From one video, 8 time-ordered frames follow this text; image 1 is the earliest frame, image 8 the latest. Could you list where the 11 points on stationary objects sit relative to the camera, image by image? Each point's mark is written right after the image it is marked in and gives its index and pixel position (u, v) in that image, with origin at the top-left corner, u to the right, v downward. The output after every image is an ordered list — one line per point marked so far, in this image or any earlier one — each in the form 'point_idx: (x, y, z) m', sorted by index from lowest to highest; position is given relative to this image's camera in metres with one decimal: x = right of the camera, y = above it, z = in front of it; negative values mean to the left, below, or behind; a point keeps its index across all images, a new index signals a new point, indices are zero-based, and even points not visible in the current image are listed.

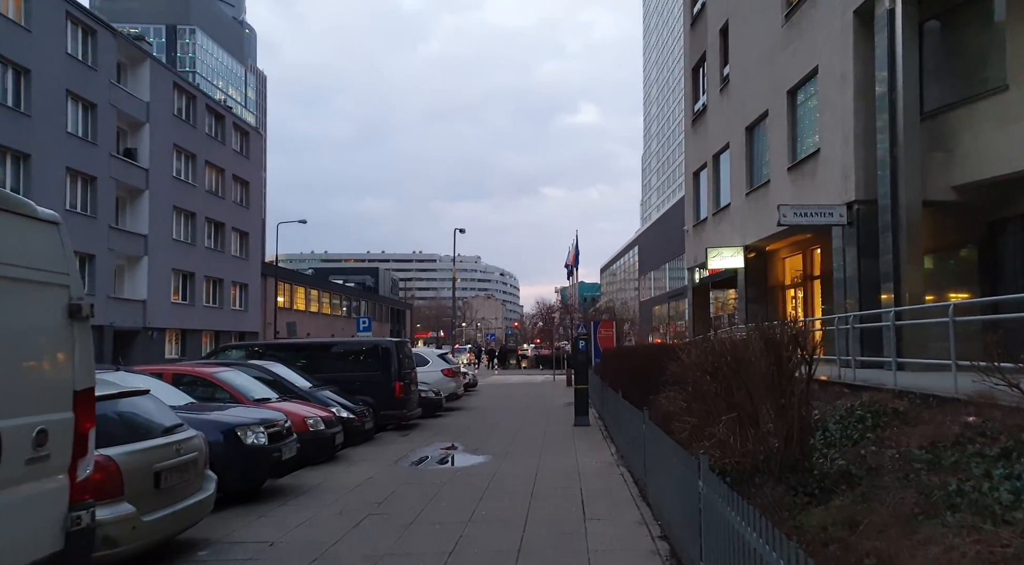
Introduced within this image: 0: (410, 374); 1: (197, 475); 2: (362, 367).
0: (-2.3, -2.1, +17.1) m
1: (-2.8, -1.7, +6.6) m
2: (-3.1, -1.9, +16.3) m
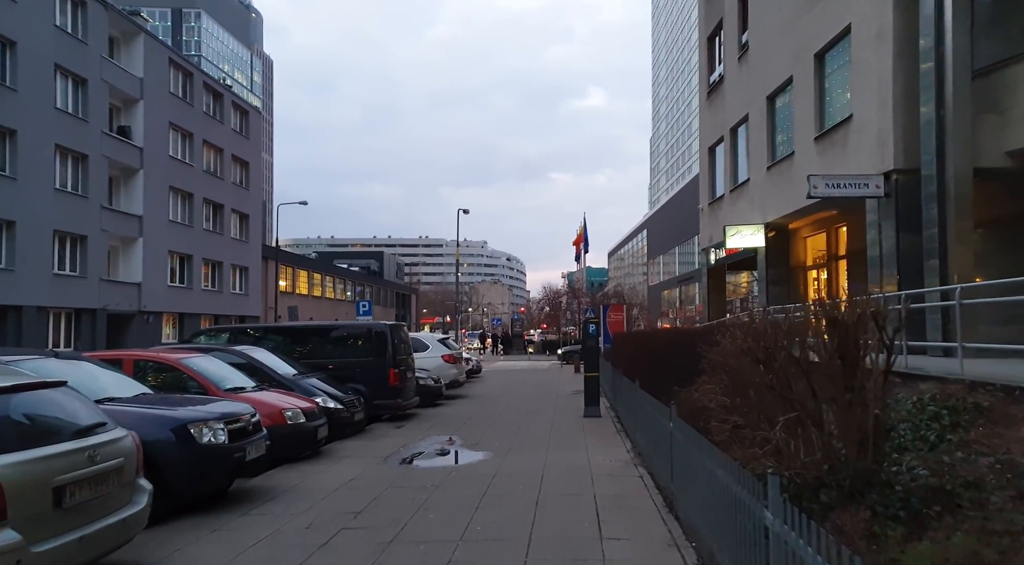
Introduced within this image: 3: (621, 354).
0: (-2.2, -1.6, +15.8) m
1: (-2.8, -1.4, +5.4) m
2: (-3.0, -1.4, +15.0) m
3: (+2.6, -1.6, +17.6) m
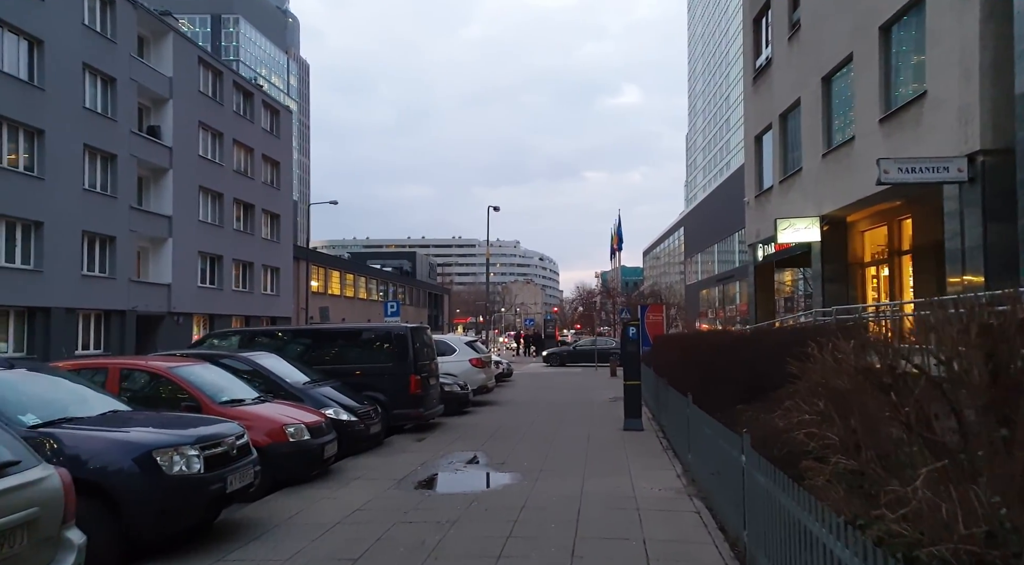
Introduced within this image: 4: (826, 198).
0: (-1.6, -1.6, +14.6) m
1: (-2.6, -1.4, +4.2) m
2: (-2.4, -1.4, +13.8) m
3: (+3.3, -1.6, +16.1) m
4: (+8.0, +2.2, +19.5) m
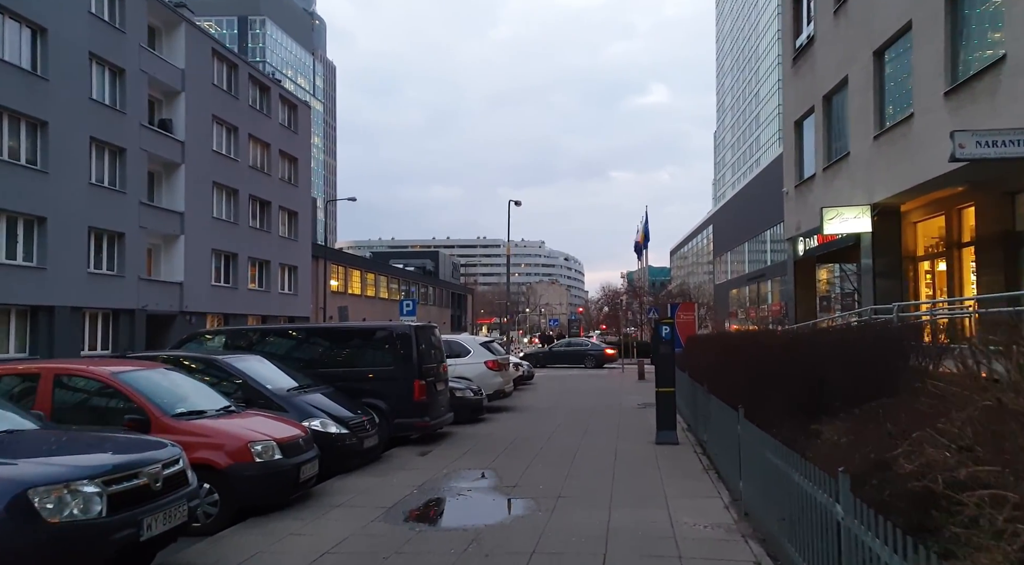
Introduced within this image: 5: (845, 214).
0: (-1.3, -1.5, +13.1) m
1: (-2.7, -1.3, +2.7) m
2: (-2.1, -1.3, +12.3) m
3: (+3.6, -1.5, +14.4) m
4: (+8.5, +2.3, +17.6) m
5: (+8.0, +1.6, +18.2) m
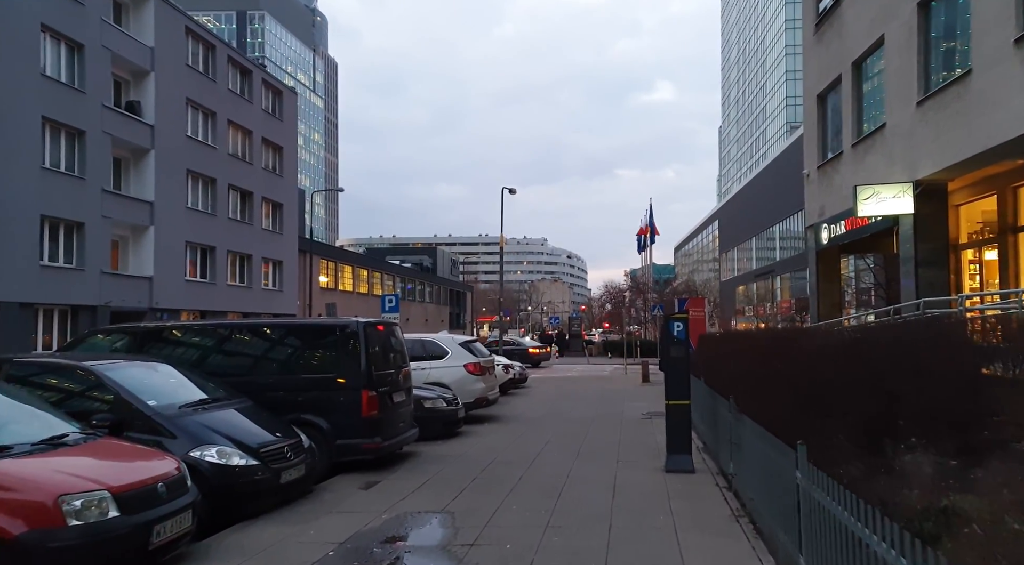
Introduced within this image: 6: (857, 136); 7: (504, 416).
0: (-1.6, -1.3, +10.6) m
1: (-3.1, -1.2, +0.2) m
2: (-2.5, -1.1, +9.9) m
3: (+3.3, -1.3, +12.0) m
4: (+8.2, +2.5, +15.1) m
5: (+7.7, +1.8, +15.7) m
6: (+8.4, +3.6, +18.5) m
7: (-0.2, -2.9, +16.2) m
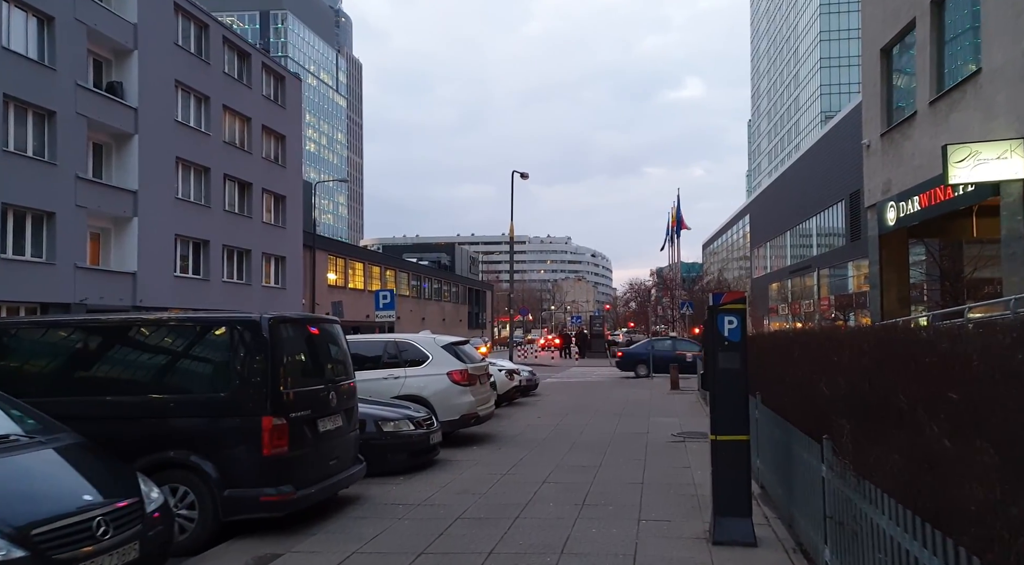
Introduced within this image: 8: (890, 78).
0: (-1.8, -1.1, +7.6) m
1: (-3.6, -1.0, -2.7) m
2: (-2.7, -0.9, +6.9) m
3: (+3.1, -1.1, +8.7) m
4: (+8.1, +2.7, +11.7) m
5: (+7.6, +2.1, +12.3) m
6: (+8.5, +3.8, +15.1) m
7: (-0.2, -2.6, +13.1) m
8: (+8.8, +4.8, +17.8) m
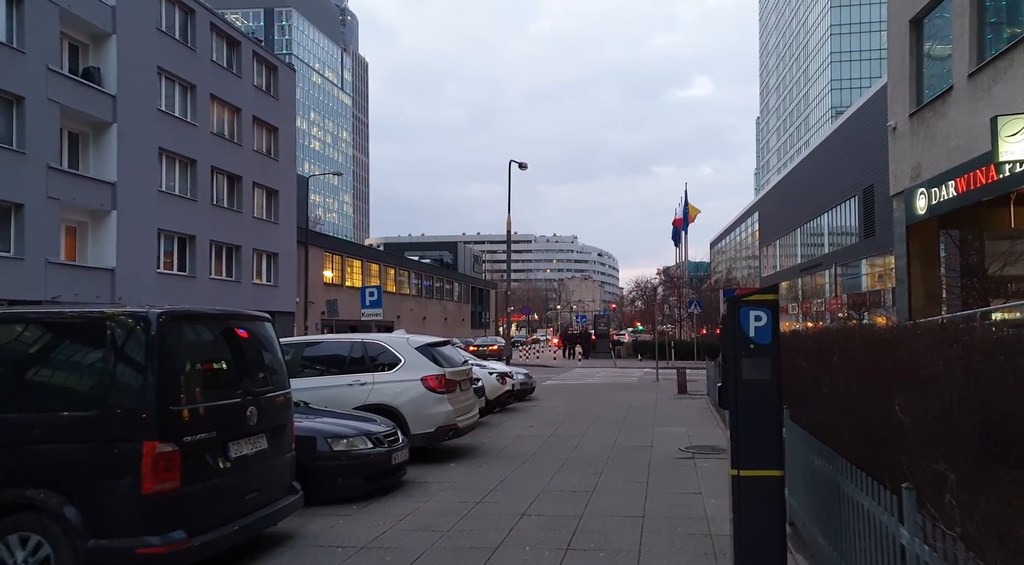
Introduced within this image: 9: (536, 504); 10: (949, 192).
0: (-2.1, -1.0, +6.0) m
1: (-4.0, -0.8, -4.3) m
2: (-3.0, -0.8, +5.3) m
3: (+2.9, -1.0, +7.1) m
4: (+7.8, +2.8, +10.1) m
5: (+7.4, +2.2, +10.7) m
6: (+8.2, +3.9, +13.4) m
7: (-0.4, -2.5, +11.5) m
8: (+8.6, +4.9, +16.1) m
9: (+0.2, -2.4, +7.9) m
10: (+8.4, +1.7, +14.6) m
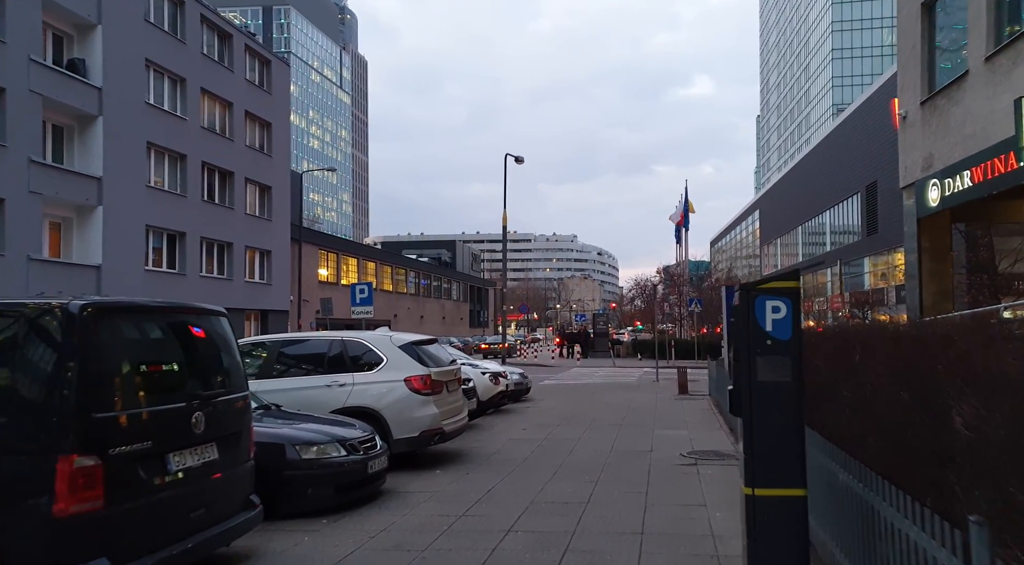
0: (-2.3, -0.9, +5.3) m
1: (-4.1, -0.8, -5.0) m
2: (-3.1, -0.7, +4.6) m
3: (+2.7, -0.9, +6.4) m
4: (+7.7, +2.9, +9.4) m
5: (+7.2, +2.3, +10.0) m
6: (+8.1, +4.0, +12.7) m
7: (-0.5, -2.4, +10.8) m
8: (+8.5, +5.0, +15.4) m
9: (+0.1, -2.3, +7.2) m
10: (+8.2, +1.8, +13.9) m
